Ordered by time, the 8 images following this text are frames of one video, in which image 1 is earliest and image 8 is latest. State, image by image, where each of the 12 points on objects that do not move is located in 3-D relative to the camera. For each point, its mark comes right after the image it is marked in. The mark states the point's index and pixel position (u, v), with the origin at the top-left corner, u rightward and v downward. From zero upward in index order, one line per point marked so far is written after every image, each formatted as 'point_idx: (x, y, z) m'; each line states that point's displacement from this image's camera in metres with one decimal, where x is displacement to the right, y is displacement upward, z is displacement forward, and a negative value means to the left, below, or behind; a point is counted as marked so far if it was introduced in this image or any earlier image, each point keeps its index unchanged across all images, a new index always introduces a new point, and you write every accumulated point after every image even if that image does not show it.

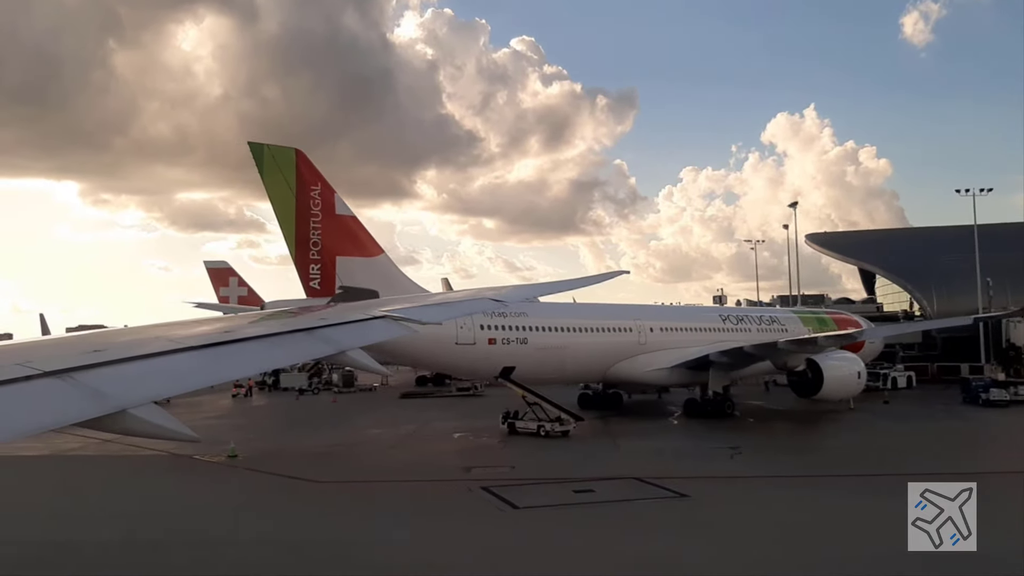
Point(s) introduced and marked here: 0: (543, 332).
0: (+0.6, -0.9, +12.3) m
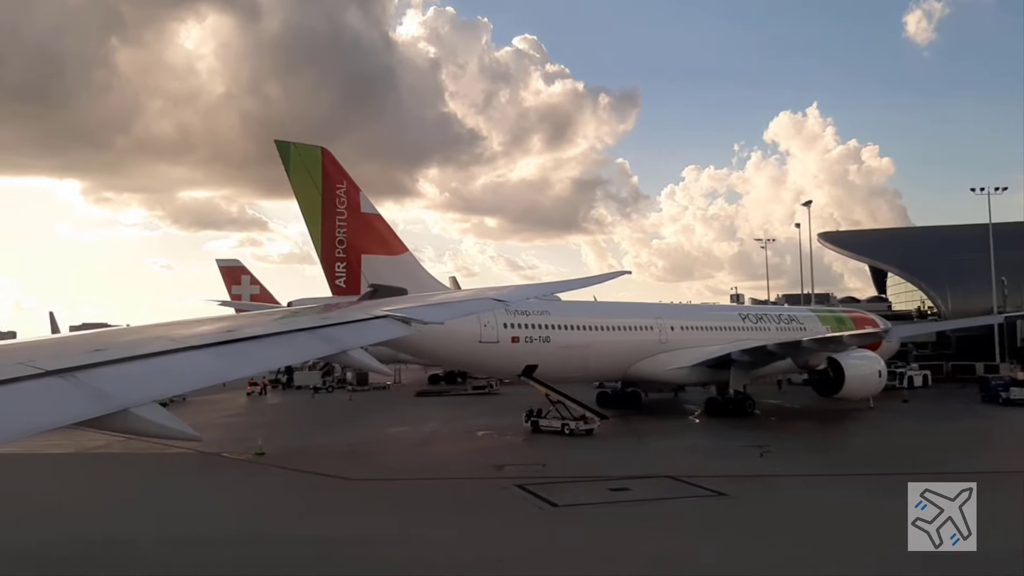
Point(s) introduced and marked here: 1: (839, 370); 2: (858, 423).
0: (+1.1, -0.9, +12.3) m
1: (+7.6, -1.9, +14.2) m
2: (+8.0, -3.1, +14.3) m
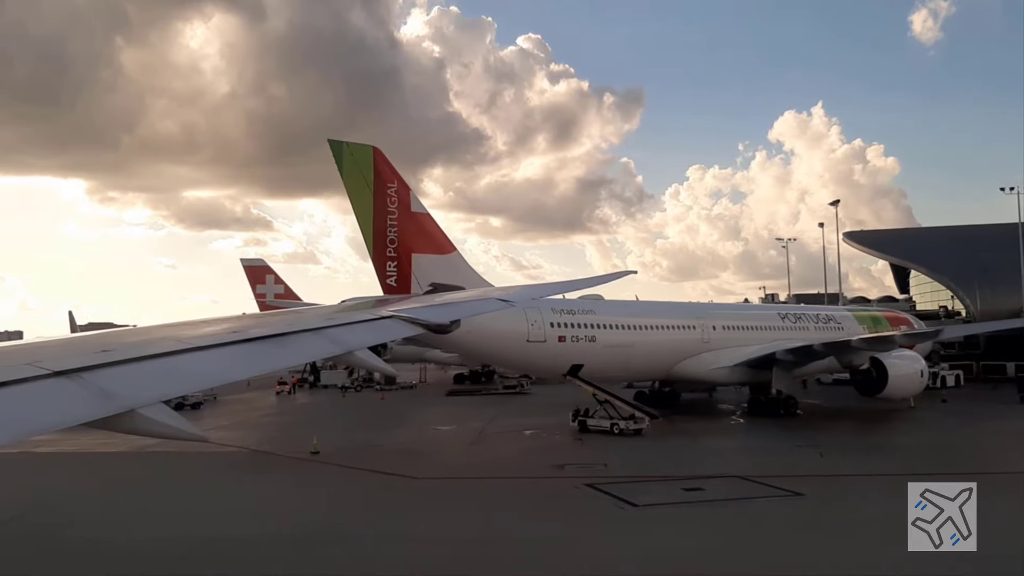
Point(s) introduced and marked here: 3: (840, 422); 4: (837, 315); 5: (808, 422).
0: (+2.0, -0.8, +12.2) m
1: (+8.5, -1.9, +14.1) m
2: (+8.9, -3.1, +14.2) m
3: (+7.1, -3.0, +13.9) m
4: (+9.0, -0.8, +17.0) m
5: (+6.5, -3.0, +13.6) m
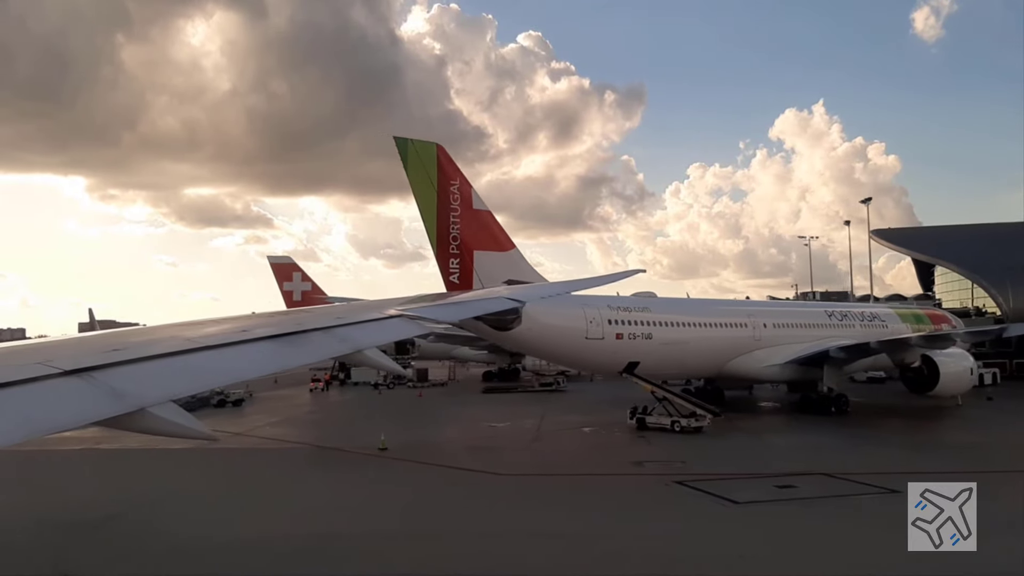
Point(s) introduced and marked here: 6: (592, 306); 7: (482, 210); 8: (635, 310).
0: (+3.1, -0.8, +12.2) m
1: (+9.6, -1.8, +14.0) m
2: (+10.0, -3.1, +14.1) m
3: (+8.2, -2.9, +13.8) m
4: (+10.2, -0.7, +16.9) m
5: (+7.6, -2.9, +13.5) m
6: (+1.5, -0.3, +11.6) m
7: (-0.5, +1.4, +10.9) m
8: (+2.4, -0.4, +12.1) m
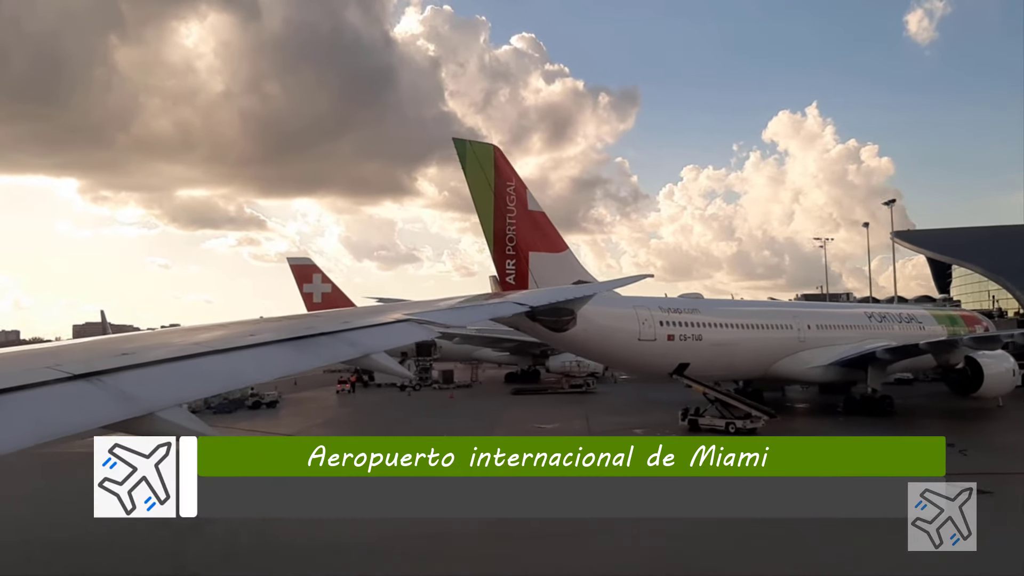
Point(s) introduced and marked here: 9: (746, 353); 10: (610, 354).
0: (+4.0, -0.8, +12.2) m
1: (+10.6, -1.8, +14.0) m
2: (+11.0, -3.1, +14.0) m
3: (+9.2, -3.0, +13.8) m
4: (+11.2, -0.7, +16.8) m
5: (+8.6, -2.9, +13.5) m
6: (+2.5, -0.4, +11.6) m
7: (+0.4, +1.4, +10.9) m
8: (+3.4, -0.5, +12.1) m
9: (+4.8, -1.3, +12.6) m
10: (+1.8, -1.2, +11.3) m
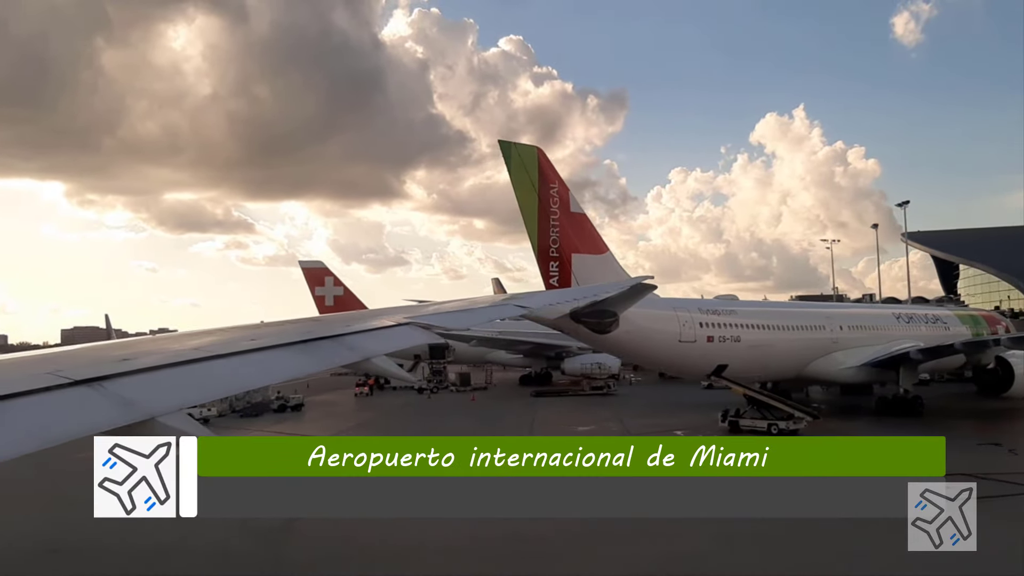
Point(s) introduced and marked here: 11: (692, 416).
0: (+4.8, -0.8, +12.2) m
1: (+11.4, -1.9, +14.0) m
2: (+11.7, -3.1, +14.1) m
3: (+9.9, -3.0, +13.8) m
4: (+11.9, -0.7, +16.9) m
5: (+9.4, -2.9, +13.5) m
6: (+3.2, -0.4, +11.6) m
7: (+1.2, +1.3, +10.9) m
8: (+4.1, -0.5, +12.1) m
9: (+5.6, -1.3, +12.6) m
10: (+2.5, -1.2, +11.3) m
11: (+4.1, -2.9, +13.7) m
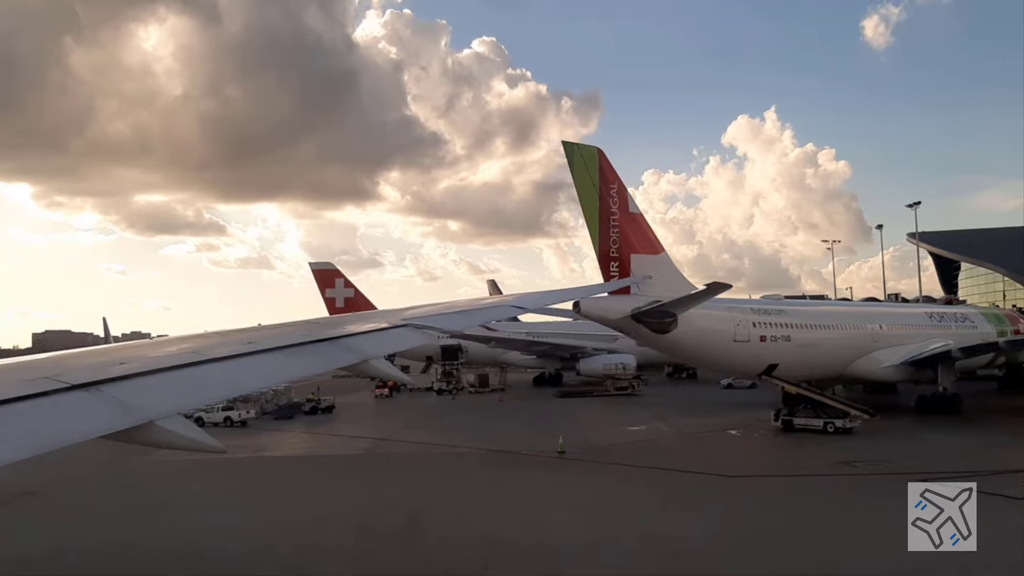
0: (+5.8, -0.8, +12.3) m
1: (+12.3, -1.8, +14.3) m
2: (+12.7, -3.1, +14.3) m
3: (+10.9, -3.0, +14.0) m
4: (+12.8, -0.7, +17.1) m
5: (+10.3, -2.9, +13.7) m
6: (+4.3, -0.4, +11.7) m
7: (+2.2, +1.3, +10.9) m
8: (+5.1, -0.5, +12.2) m
9: (+6.6, -1.3, +12.7) m
10: (+3.6, -1.2, +11.3) m
11: (+5.1, -2.9, +13.8) m
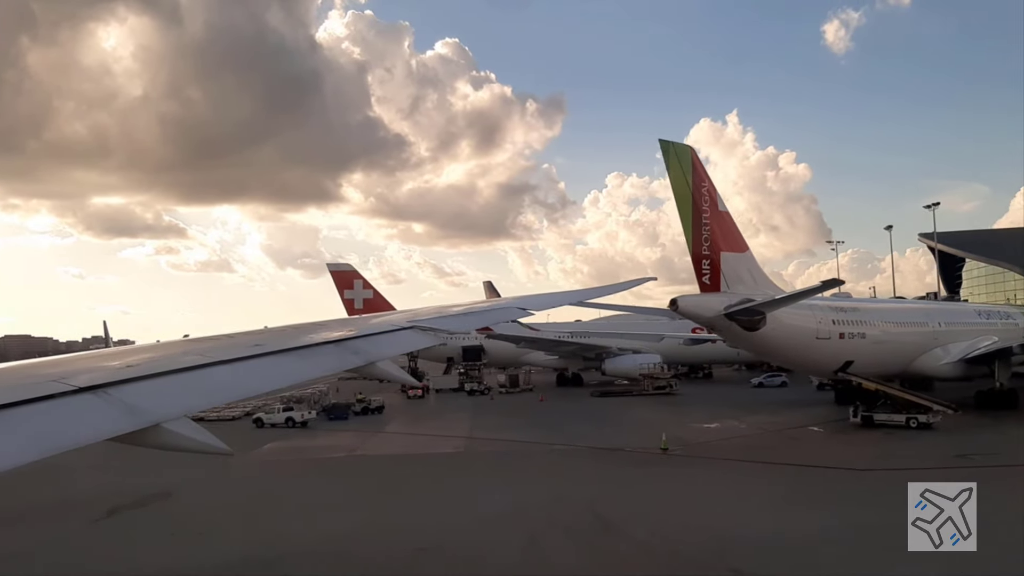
0: (+7.4, -0.8, +12.5) m
1: (+13.8, -1.8, +14.6) m
2: (+14.2, -3.0, +14.7) m
3: (+12.4, -2.9, +14.3) m
4: (+14.2, -0.7, +17.5) m
5: (+11.9, -2.9, +14.0) m
6: (+5.8, -0.4, +11.8) m
7: (+3.8, +1.4, +11.0) m
8: (+6.7, -0.5, +12.3) m
9: (+8.1, -1.3, +12.9) m
10: (+5.1, -1.2, +11.5) m
11: (+6.6, -2.8, +13.9) m
